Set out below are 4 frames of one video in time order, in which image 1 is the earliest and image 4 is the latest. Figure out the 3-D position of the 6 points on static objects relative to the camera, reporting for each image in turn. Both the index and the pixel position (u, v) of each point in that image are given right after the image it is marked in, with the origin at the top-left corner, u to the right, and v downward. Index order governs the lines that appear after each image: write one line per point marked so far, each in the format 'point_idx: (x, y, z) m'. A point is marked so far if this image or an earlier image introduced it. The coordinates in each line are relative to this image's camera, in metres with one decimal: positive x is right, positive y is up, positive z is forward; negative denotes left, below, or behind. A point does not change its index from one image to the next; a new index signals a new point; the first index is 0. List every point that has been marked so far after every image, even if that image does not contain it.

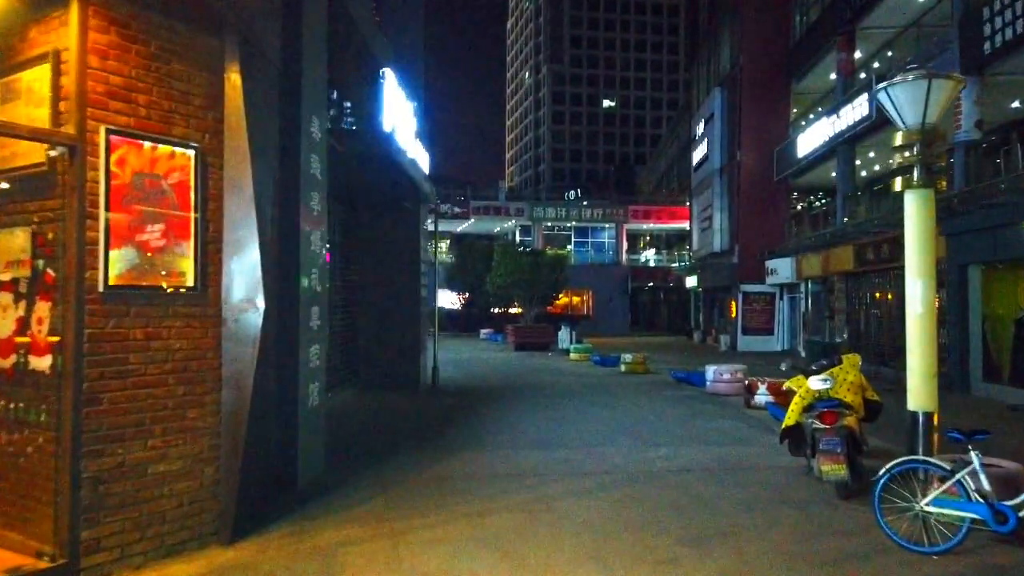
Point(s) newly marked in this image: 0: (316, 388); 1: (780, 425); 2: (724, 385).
0: (-2.2, -1.2, +8.7) m
1: (+4.4, -2.2, +12.6) m
2: (+4.7, -2.2, +17.2) m
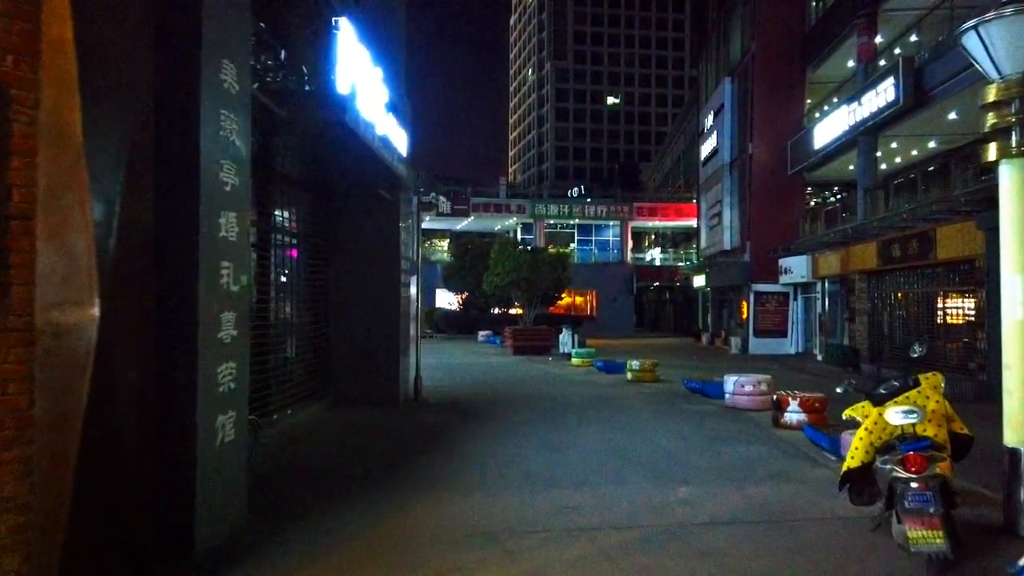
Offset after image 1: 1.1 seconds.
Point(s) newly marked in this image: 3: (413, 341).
0: (-2.4, -1.2, +6.7) m
1: (+4.2, -2.2, +10.5) m
2: (+4.6, -2.2, +15.1) m
3: (-2.1, -1.2, +16.7) m
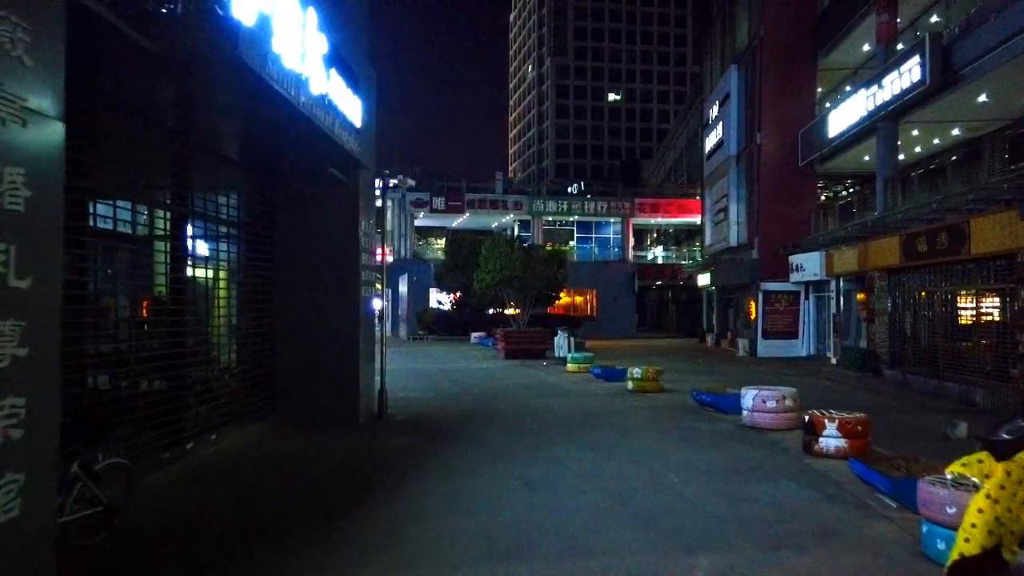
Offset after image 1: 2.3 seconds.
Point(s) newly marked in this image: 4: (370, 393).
0: (-2.8, -1.1, +4.4) m
1: (+3.8, -2.2, +8.1) m
2: (+4.2, -2.2, +12.8) m
3: (-2.5, -1.2, +14.4) m
4: (-2.6, -1.9, +13.8) m
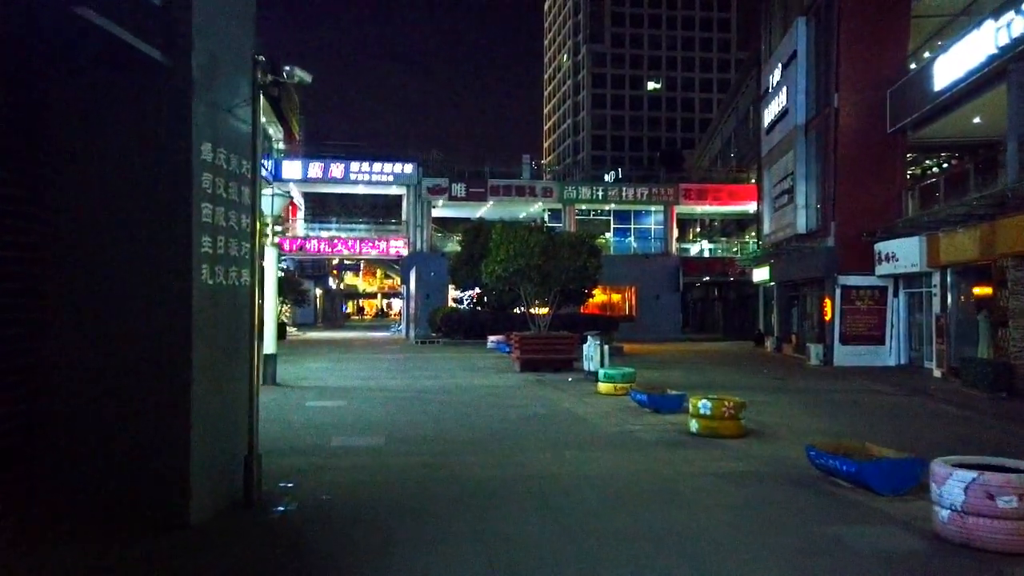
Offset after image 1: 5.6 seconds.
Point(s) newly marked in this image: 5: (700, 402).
0: (-3.5, -1.0, -1.8) m
1: (+3.3, -2.0, +1.7) m
2: (+3.9, -2.0, +6.3) m
3: (-2.7, -1.0, +8.2) m
4: (-2.8, -1.8, +7.7) m
5: (+2.9, -1.8, +11.9) m
